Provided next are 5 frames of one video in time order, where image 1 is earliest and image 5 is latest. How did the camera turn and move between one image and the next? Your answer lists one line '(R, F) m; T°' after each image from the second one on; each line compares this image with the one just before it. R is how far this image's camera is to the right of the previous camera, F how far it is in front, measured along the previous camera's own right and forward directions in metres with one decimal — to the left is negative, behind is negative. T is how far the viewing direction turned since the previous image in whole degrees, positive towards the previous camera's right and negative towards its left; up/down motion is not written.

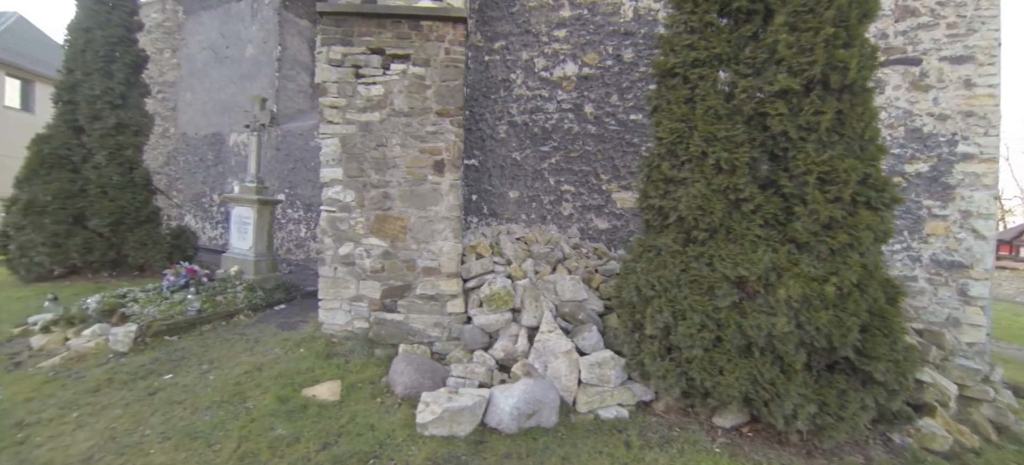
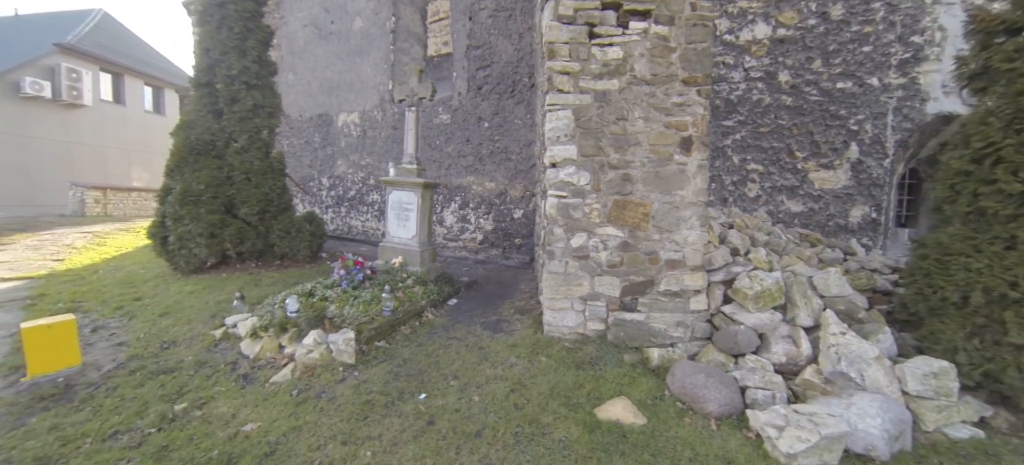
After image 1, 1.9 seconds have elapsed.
(-2.1, +0.5) m; -1°
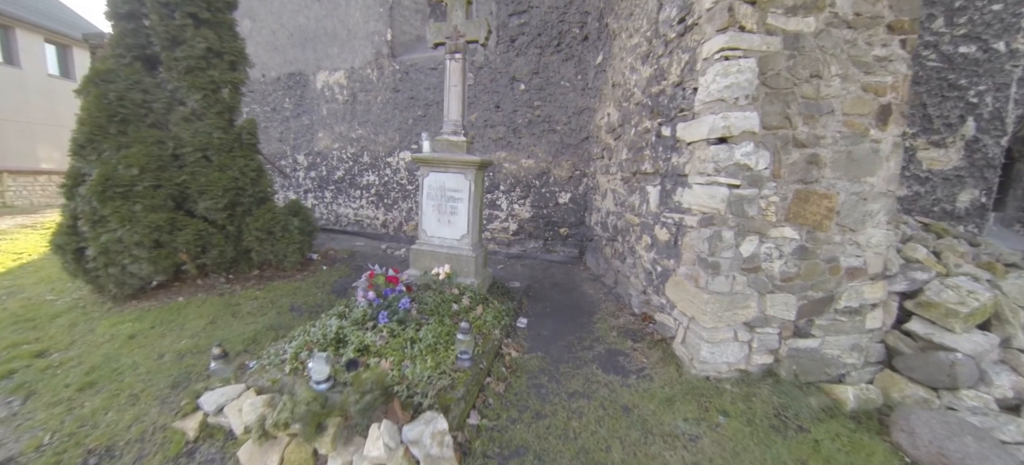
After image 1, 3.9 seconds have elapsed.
(-1.1, +1.1) m; +7°
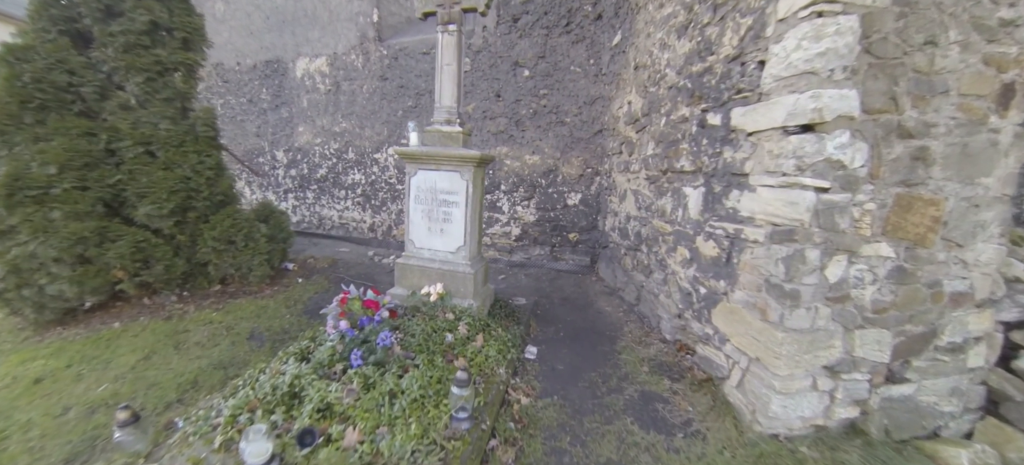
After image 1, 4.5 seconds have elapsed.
(-0.1, +0.5) m; +1°
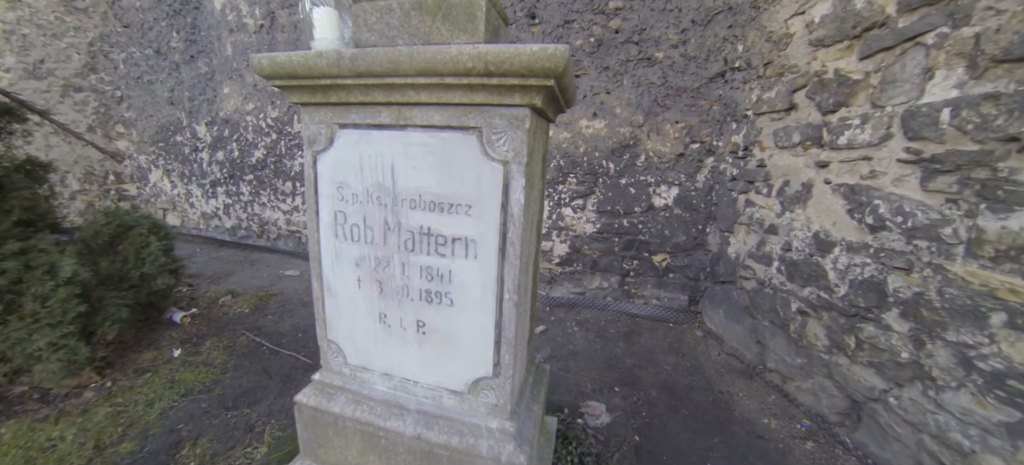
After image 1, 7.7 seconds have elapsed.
(-0.3, +1.7) m; 0°
